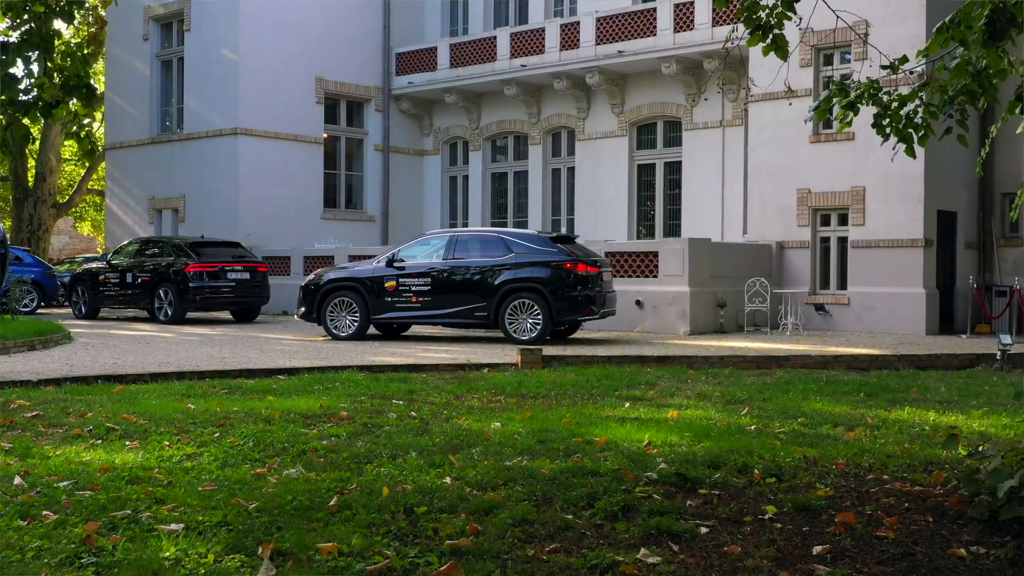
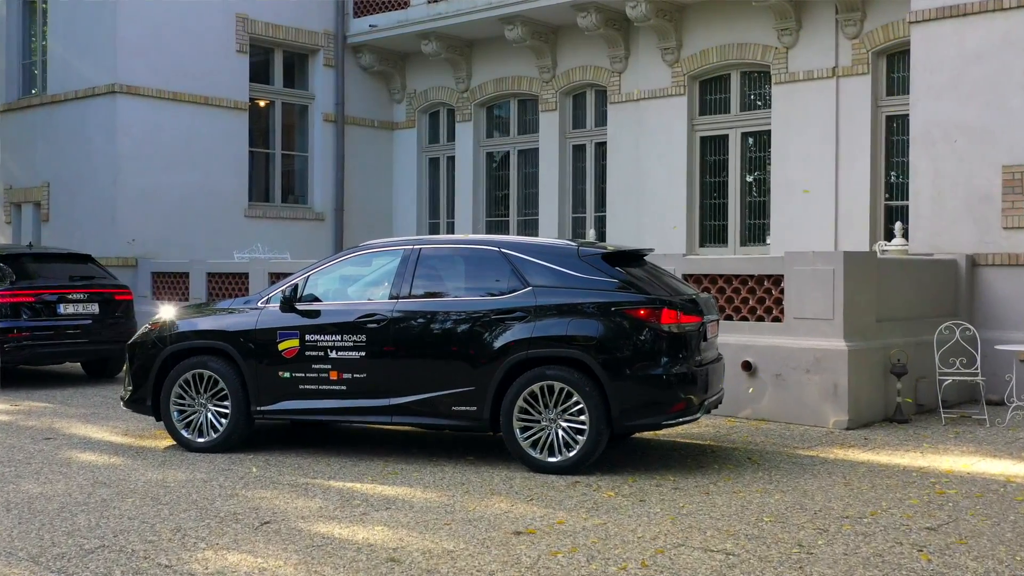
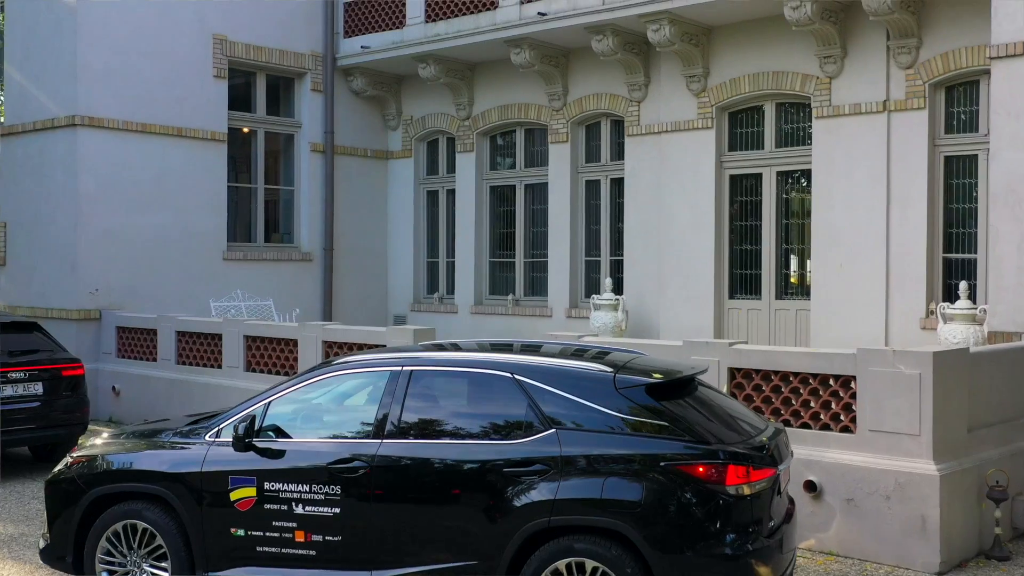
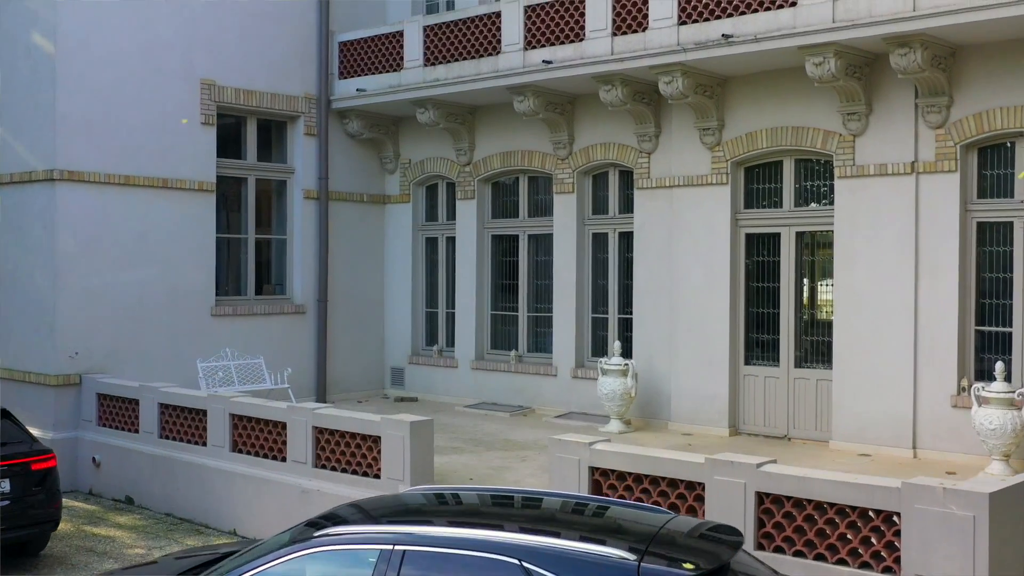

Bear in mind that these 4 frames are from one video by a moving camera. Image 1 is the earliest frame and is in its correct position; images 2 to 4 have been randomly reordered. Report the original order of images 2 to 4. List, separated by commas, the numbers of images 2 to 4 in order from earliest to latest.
2, 3, 4
